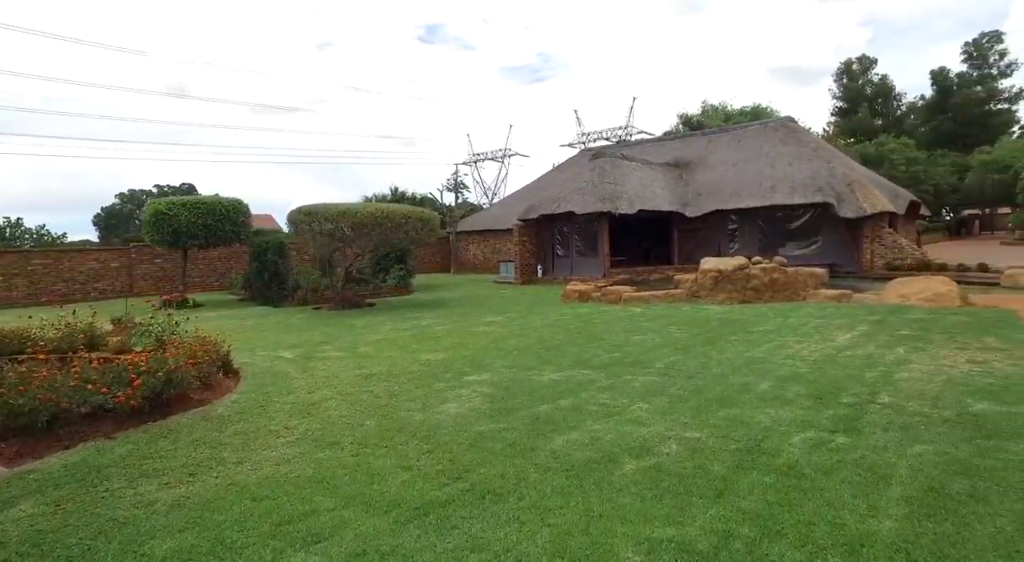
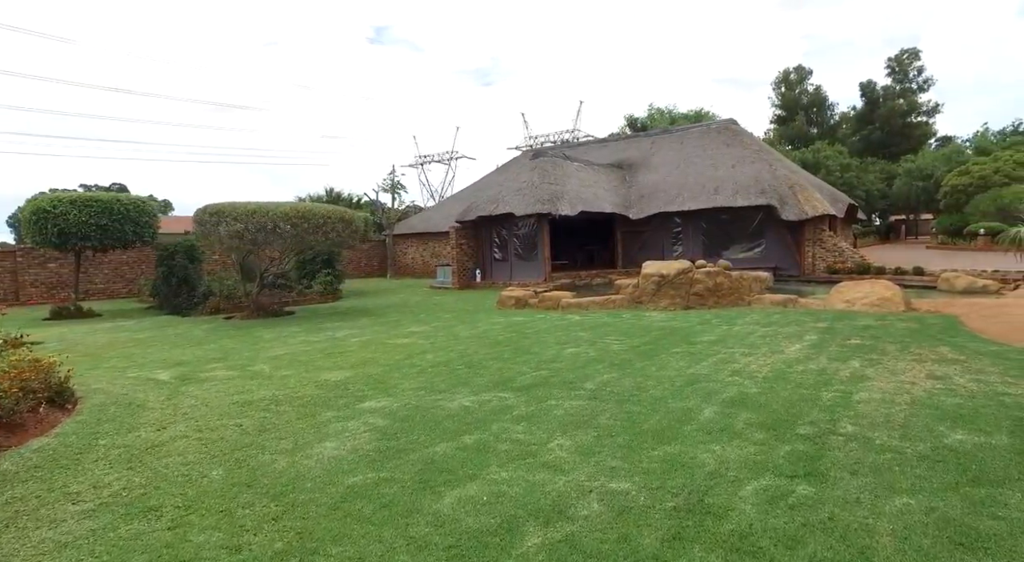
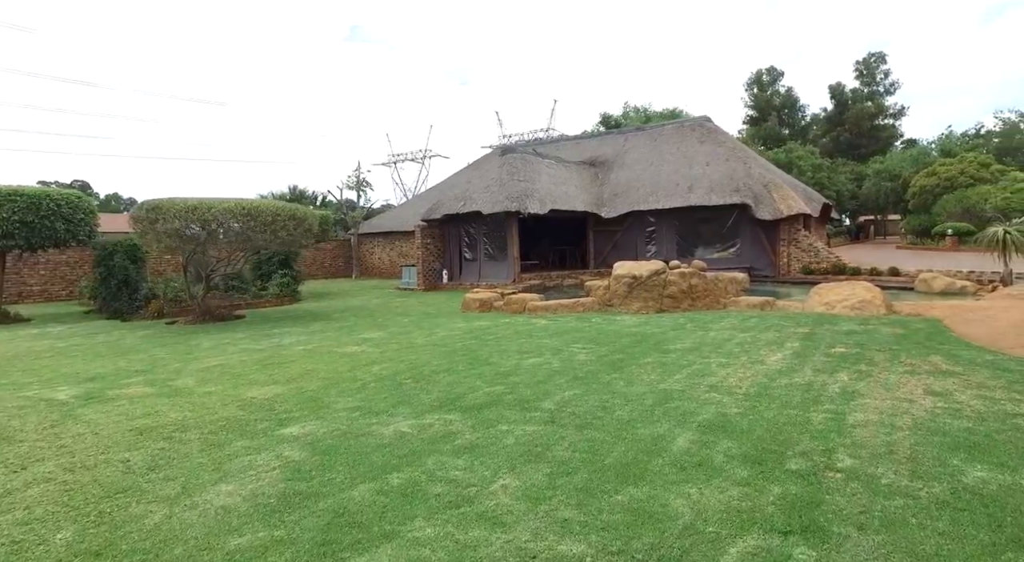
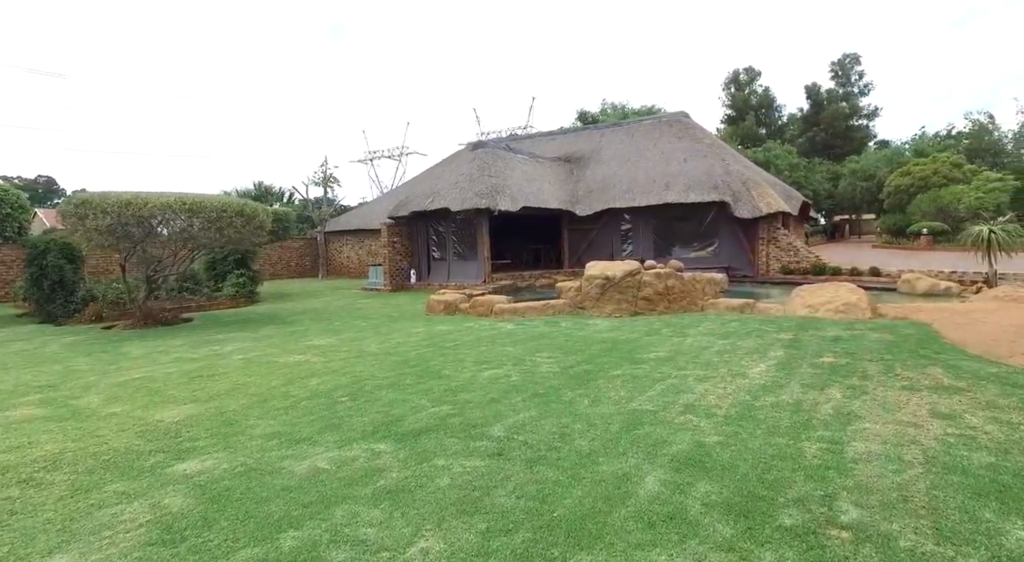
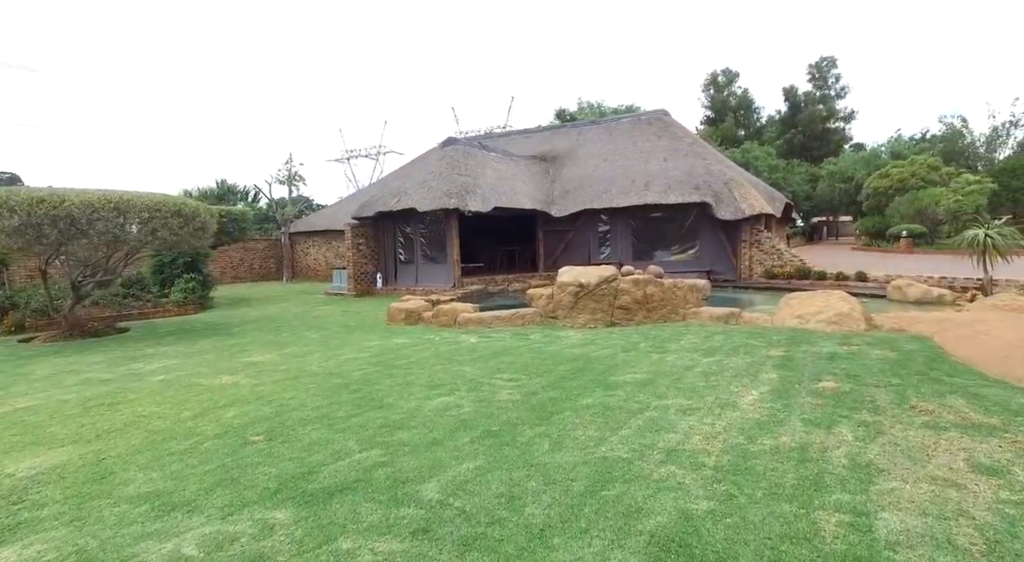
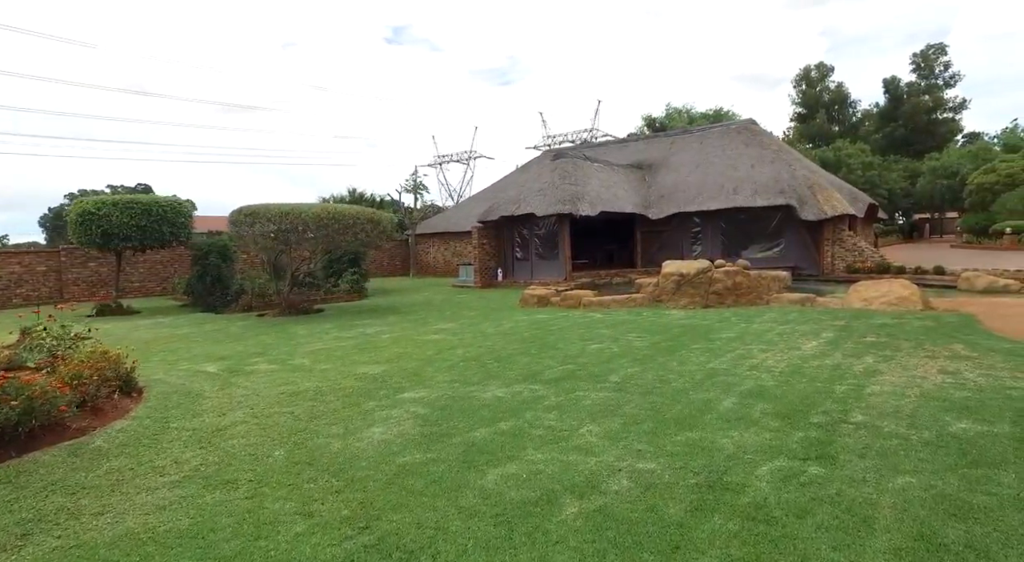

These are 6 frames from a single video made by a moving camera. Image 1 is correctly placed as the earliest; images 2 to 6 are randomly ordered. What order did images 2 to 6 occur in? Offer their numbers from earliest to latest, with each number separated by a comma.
6, 2, 3, 4, 5
